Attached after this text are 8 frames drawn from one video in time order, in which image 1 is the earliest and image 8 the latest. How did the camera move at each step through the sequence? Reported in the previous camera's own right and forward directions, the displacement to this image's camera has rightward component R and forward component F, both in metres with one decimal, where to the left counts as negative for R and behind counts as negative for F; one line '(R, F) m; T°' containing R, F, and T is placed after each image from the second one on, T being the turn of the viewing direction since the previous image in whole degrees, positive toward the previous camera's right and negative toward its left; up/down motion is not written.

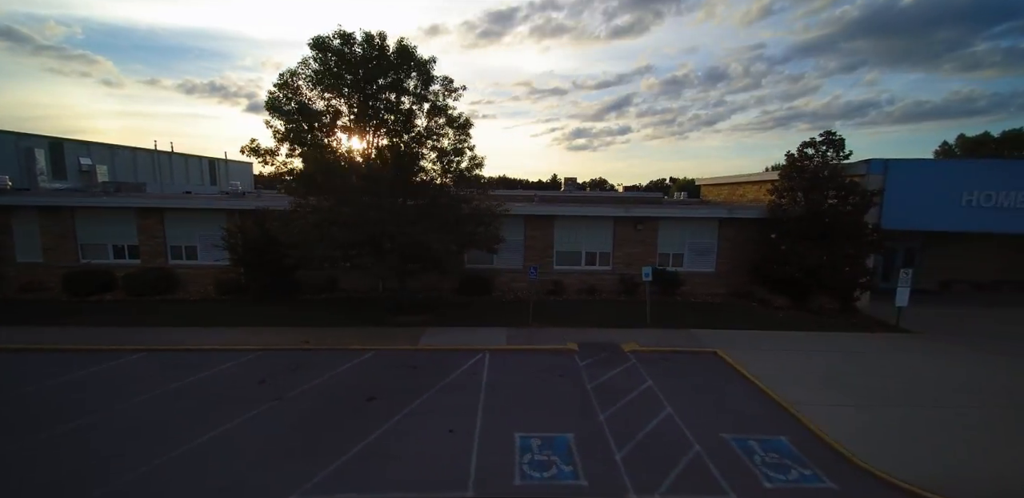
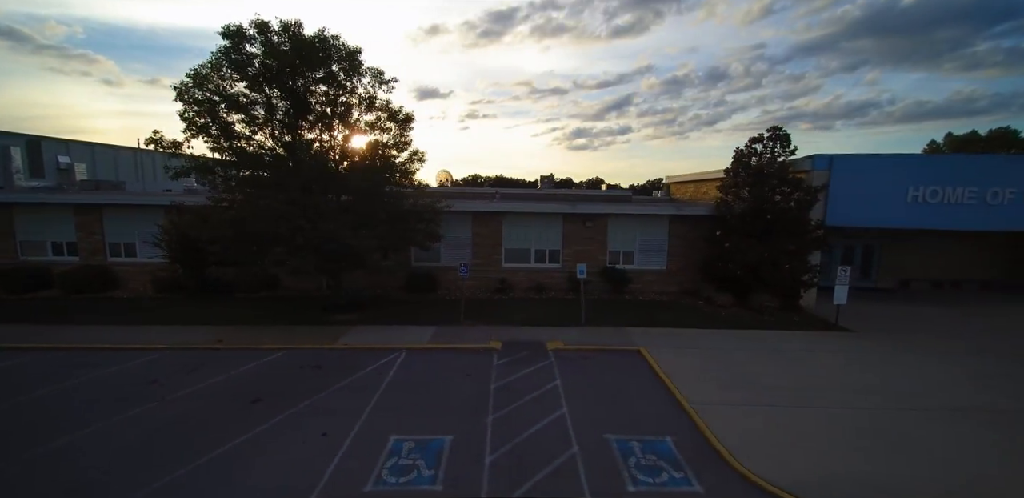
(+2.0, +0.3) m; 0°
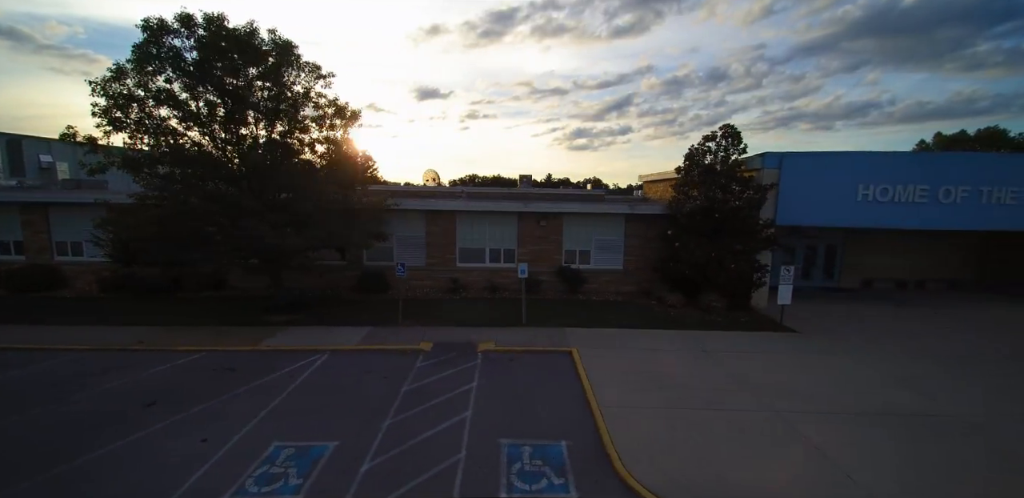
(+1.7, +0.2) m; 0°
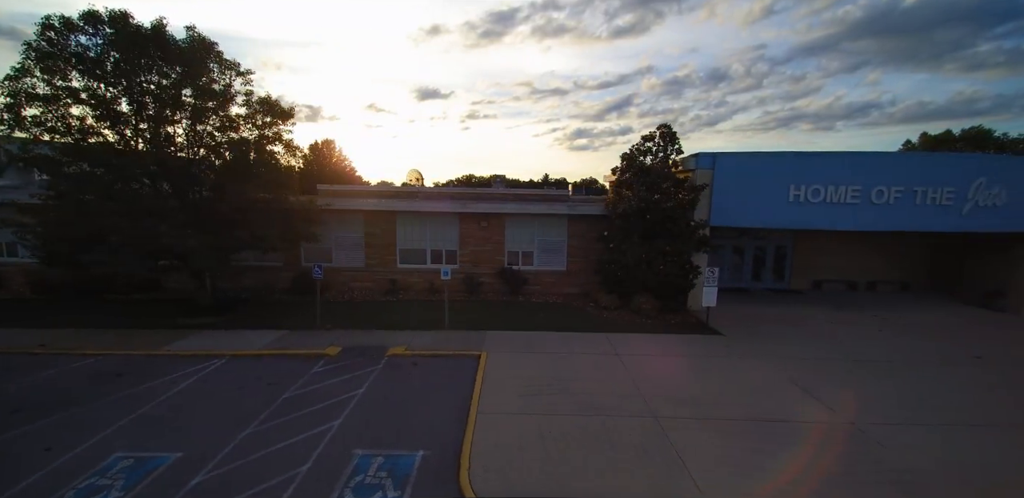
(+2.2, +0.2) m; 0°
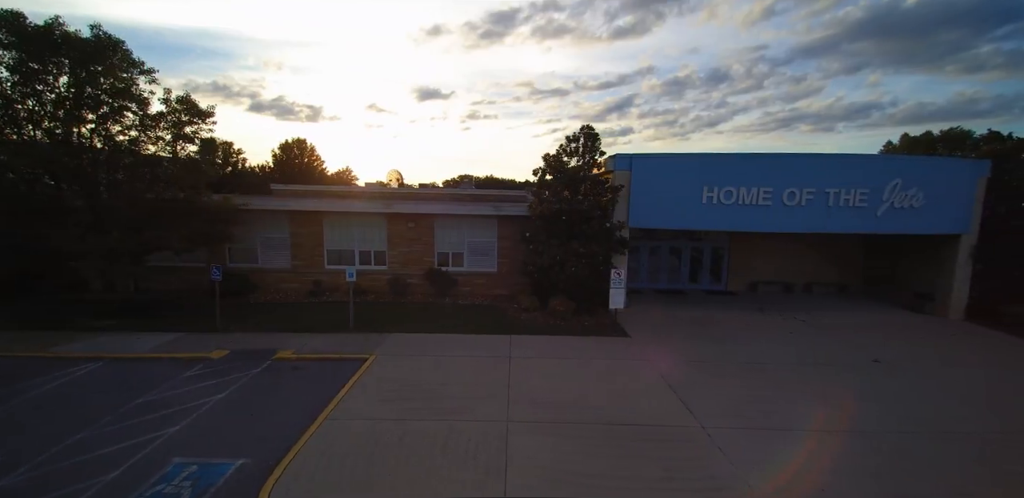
(+2.6, +0.1) m; 0°
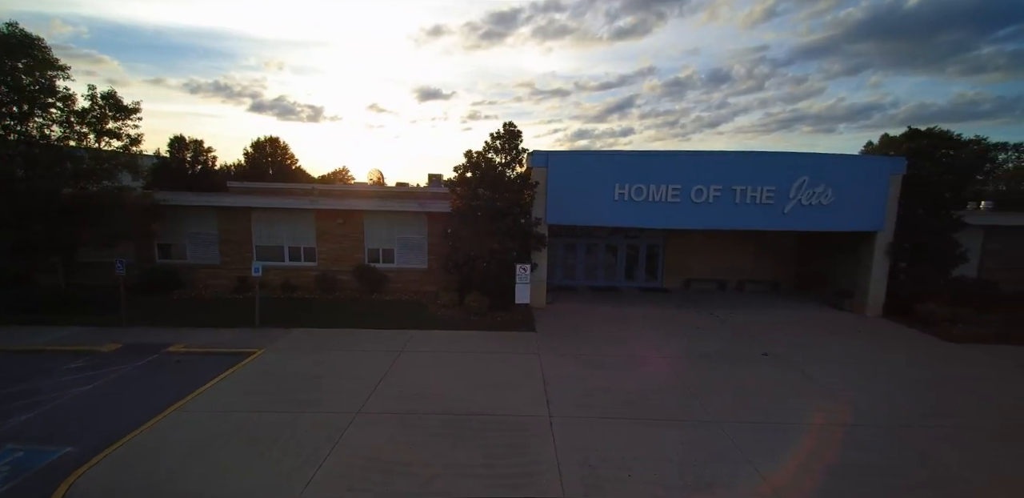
(+2.6, -0.1) m; 0°
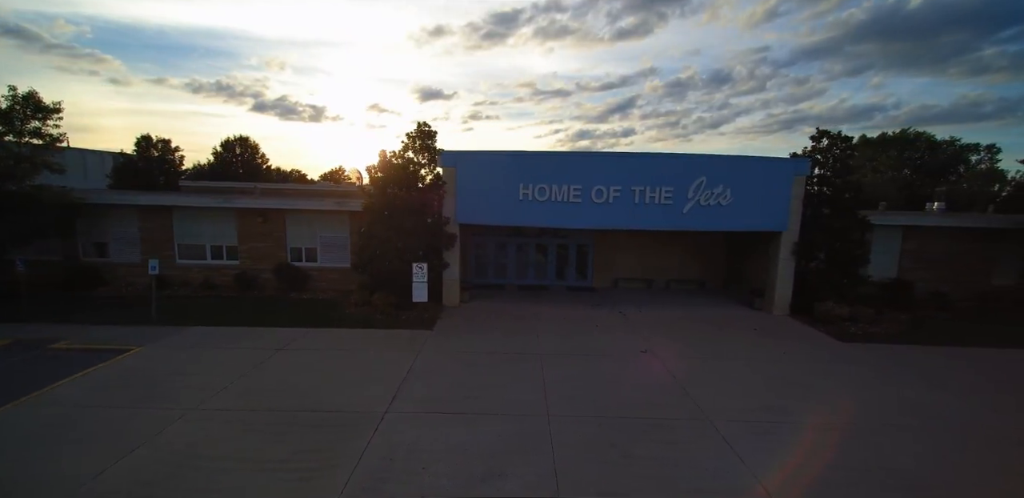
(+3.0, -0.1) m; 0°
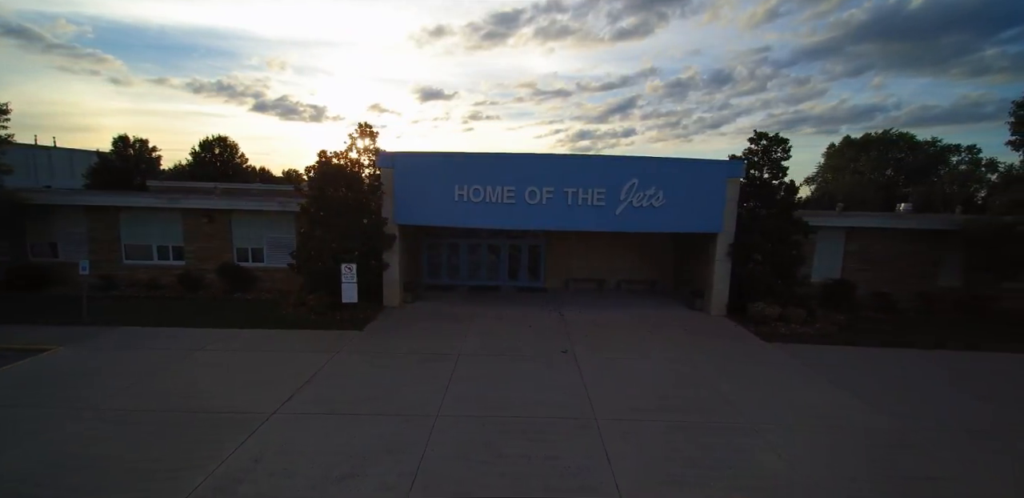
(+2.0, -0.1) m; 0°
